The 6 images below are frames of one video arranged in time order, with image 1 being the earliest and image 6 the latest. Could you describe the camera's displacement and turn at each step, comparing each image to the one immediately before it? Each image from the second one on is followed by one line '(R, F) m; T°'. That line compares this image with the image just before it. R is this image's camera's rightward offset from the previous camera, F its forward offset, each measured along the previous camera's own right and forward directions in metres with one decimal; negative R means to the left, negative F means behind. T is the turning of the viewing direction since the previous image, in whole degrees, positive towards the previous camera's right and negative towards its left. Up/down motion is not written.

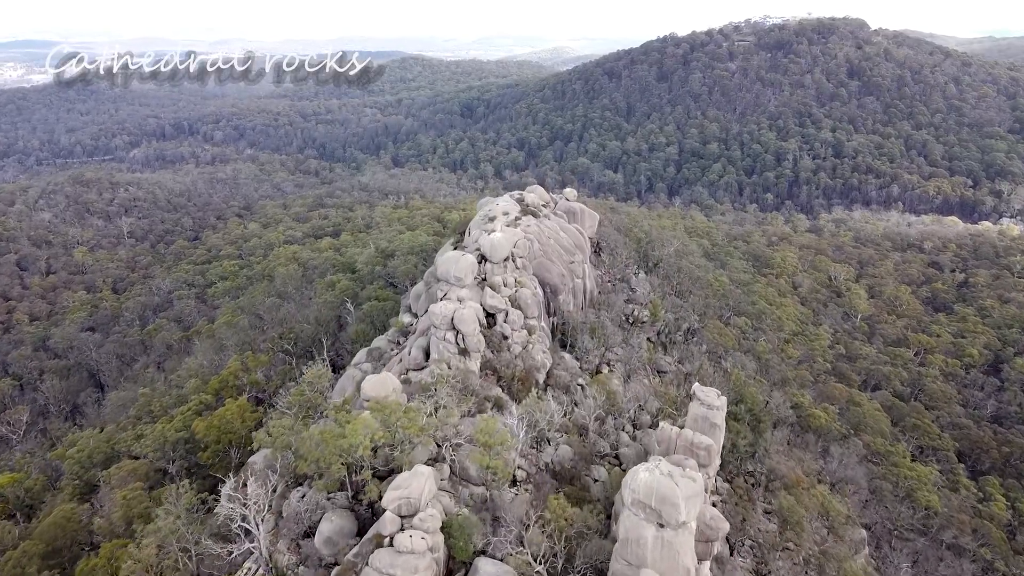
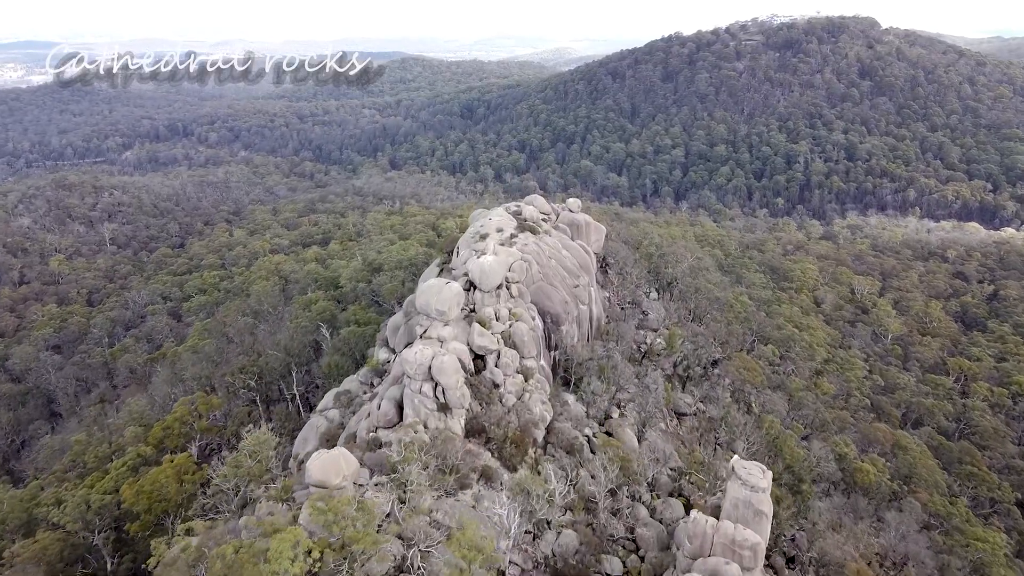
(+0.2, +3.3) m; 0°
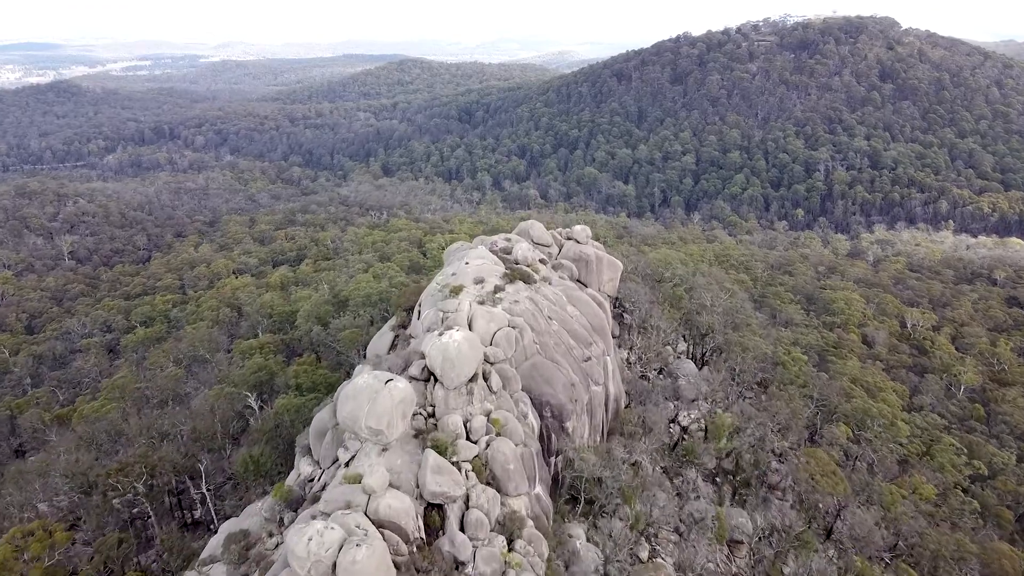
(+0.3, +6.3) m; 0°
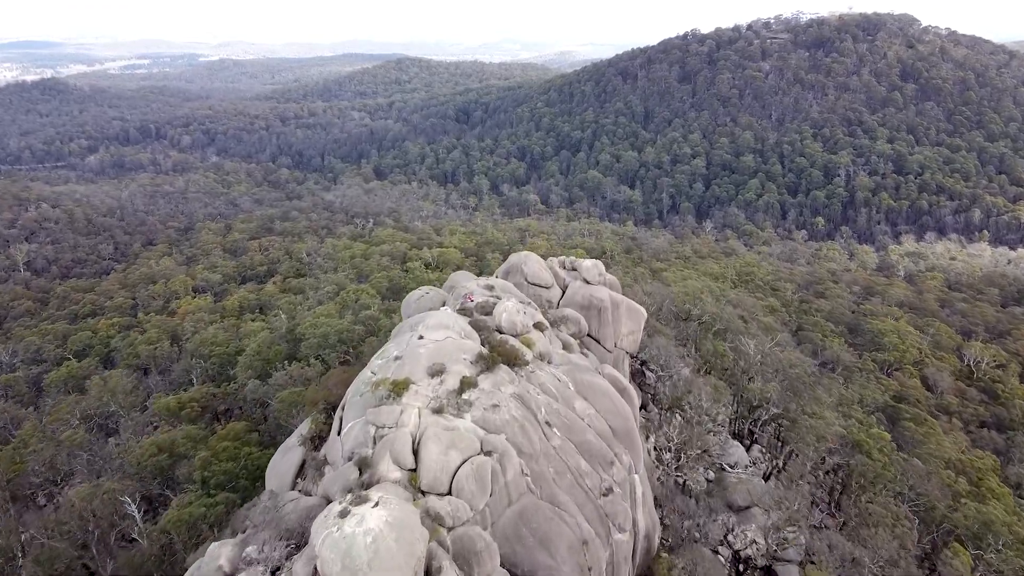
(+0.3, +5.5) m; 0°
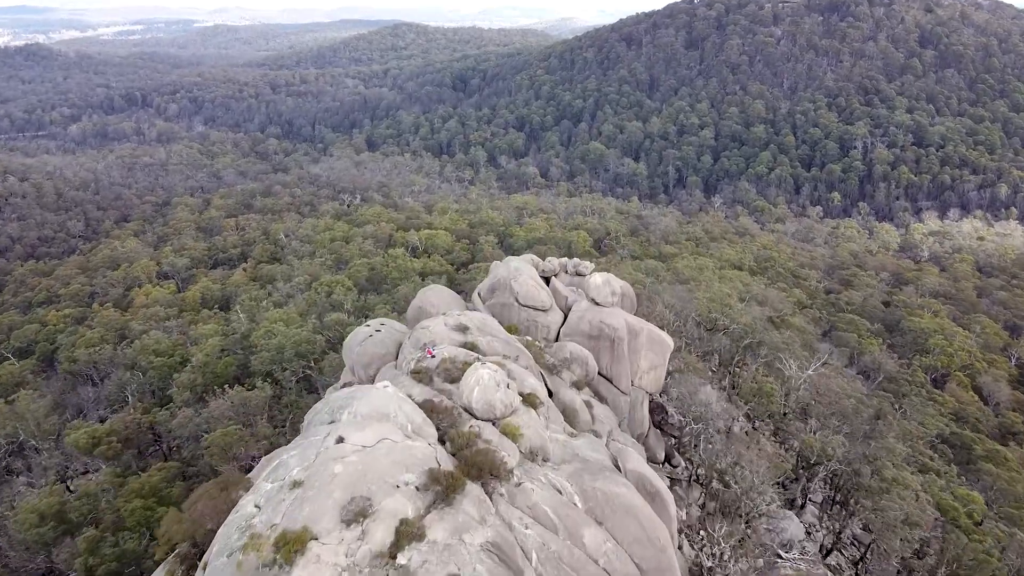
(+0.2, +3.8) m; 0°
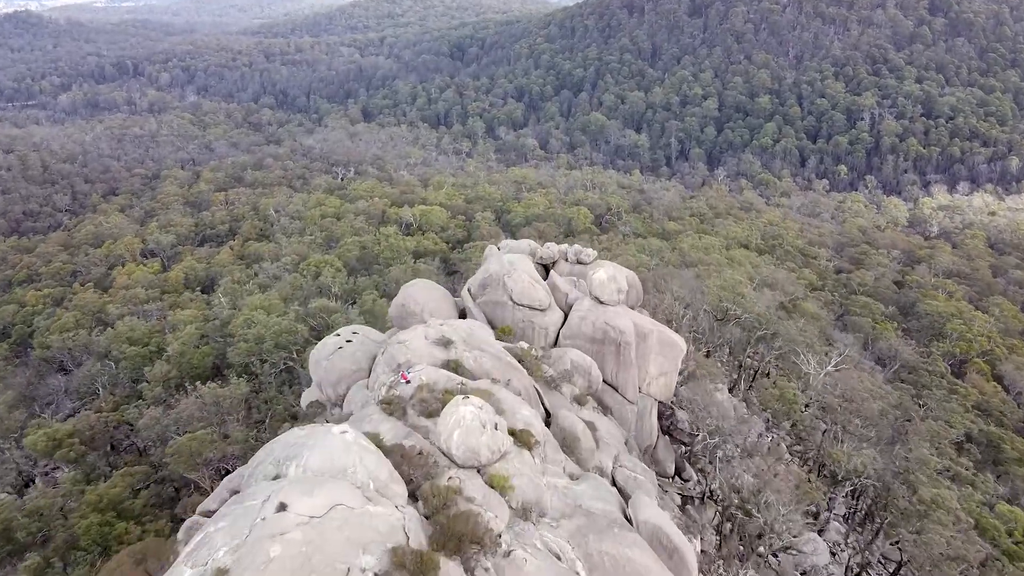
(+0.1, +1.4) m; 0°
